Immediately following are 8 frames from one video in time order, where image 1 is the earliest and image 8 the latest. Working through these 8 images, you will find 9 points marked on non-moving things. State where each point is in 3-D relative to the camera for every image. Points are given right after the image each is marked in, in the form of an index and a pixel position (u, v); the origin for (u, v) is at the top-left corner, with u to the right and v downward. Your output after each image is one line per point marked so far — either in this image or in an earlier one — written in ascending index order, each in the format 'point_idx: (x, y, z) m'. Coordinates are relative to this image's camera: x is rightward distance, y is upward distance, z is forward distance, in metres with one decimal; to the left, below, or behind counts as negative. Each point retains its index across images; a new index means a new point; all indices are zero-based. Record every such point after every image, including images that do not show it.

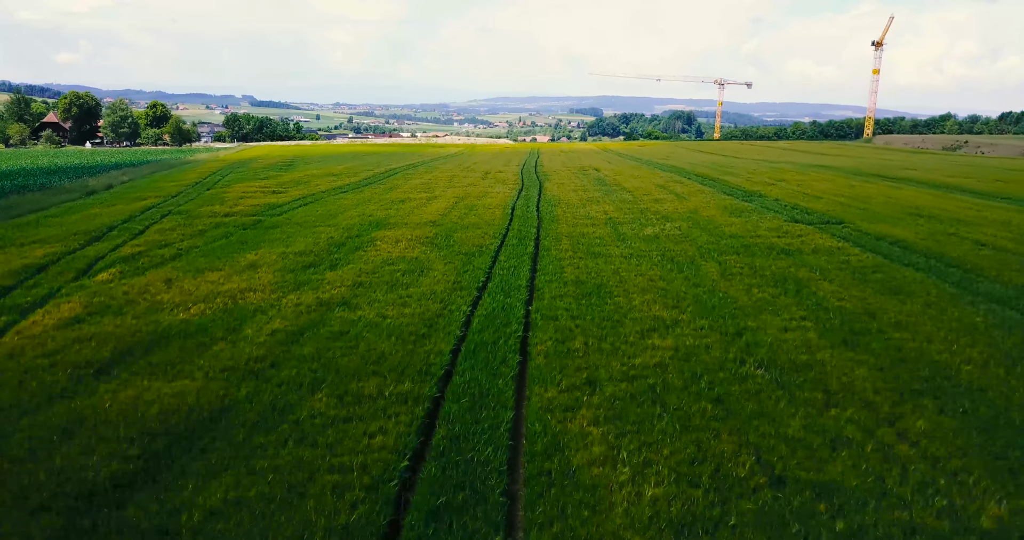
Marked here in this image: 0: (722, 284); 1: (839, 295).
0: (+3.5, -0.2, +11.6) m
1: (+5.0, -0.4, +10.7) m
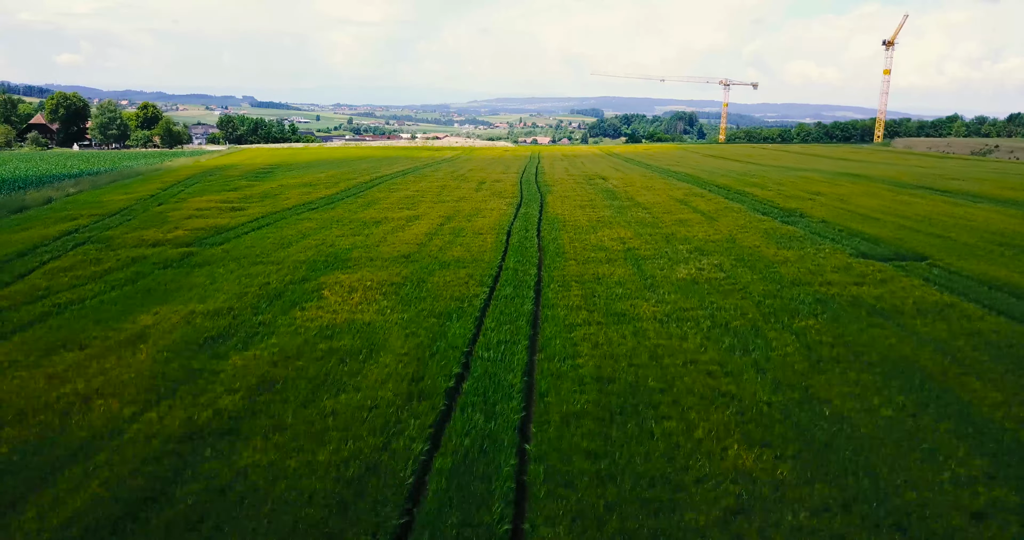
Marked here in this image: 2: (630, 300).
0: (+3.4, -1.2, +7.7) m
1: (+4.9, -1.4, +6.8) m
2: (+1.9, -0.5, +11.1) m
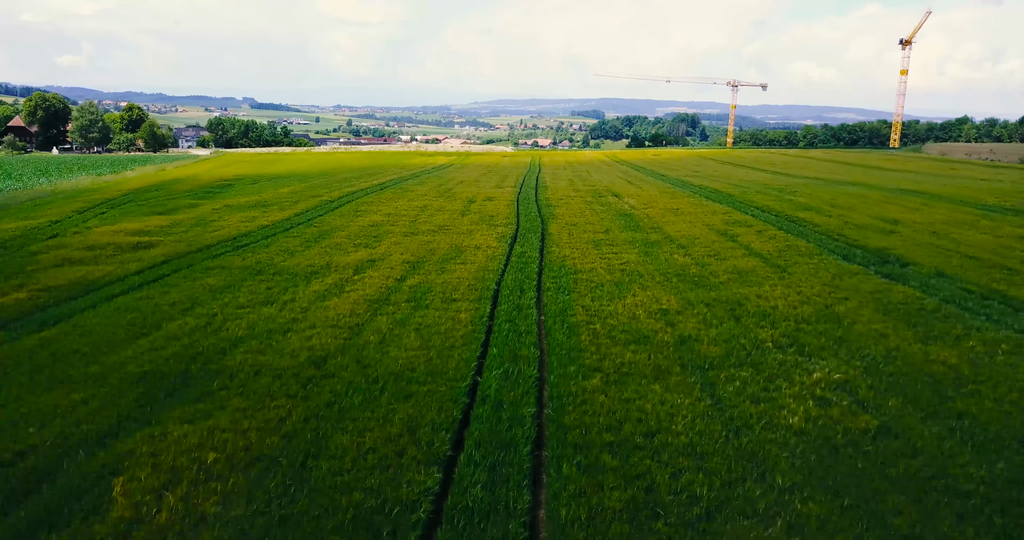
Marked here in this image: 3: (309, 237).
0: (+3.1, -2.7, +1.9) m
1: (+4.6, -2.8, +1.0) m
2: (+1.7, -2.0, +5.3) m
3: (-5.8, +0.9, +19.8) m
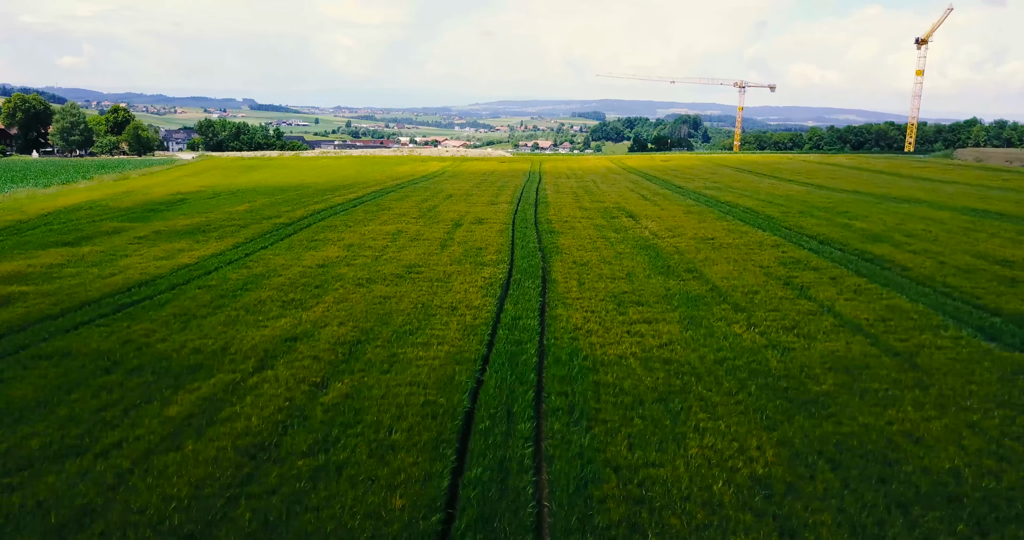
0: (+2.9, -3.9, -3.2) m
1: (+4.4, -4.1, -4.1) m
2: (+1.5, -3.2, +0.2) m
3: (-6.0, -0.4, +14.7) m
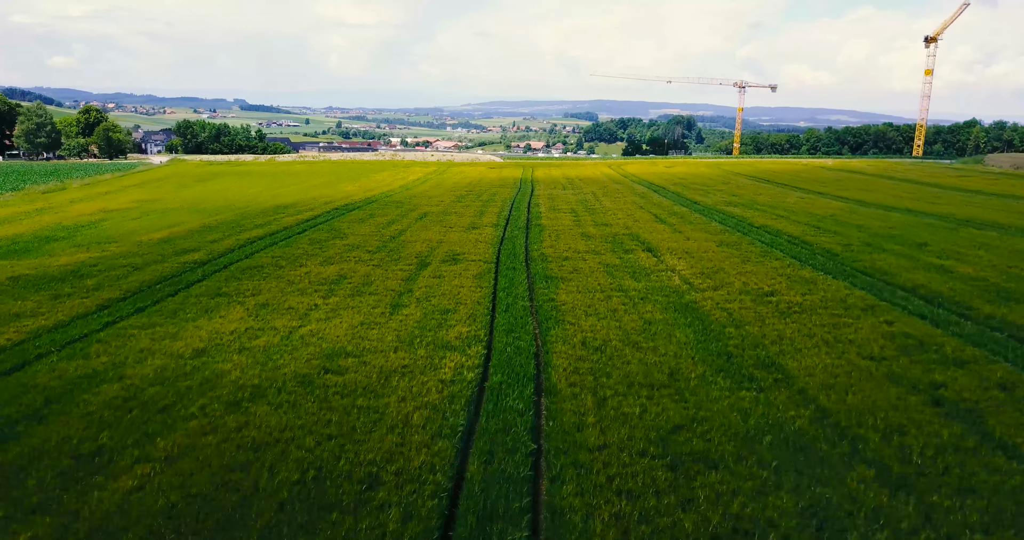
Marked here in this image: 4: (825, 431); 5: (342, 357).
0: (+2.8, -5.3, -9.0) m
1: (+4.3, -5.5, -9.9) m
2: (+1.3, -4.6, -5.6) m
3: (-6.3, -1.8, +8.8) m
4: (+3.7, -1.9, +8.2) m
5: (-2.6, -1.3, +10.9) m
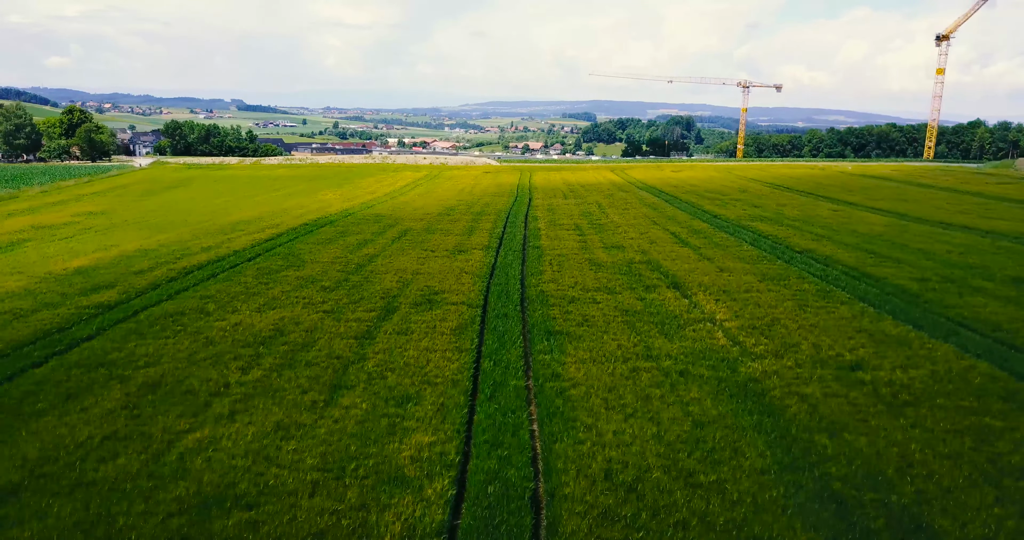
0: (+2.7, -6.3, -13.0) m
1: (+4.2, -6.5, -13.9) m
2: (+1.2, -5.6, -9.6) m
3: (-6.5, -2.8, +4.8) m
4: (+3.5, -2.8, +4.1) m
5: (-2.8, -2.3, +6.8) m
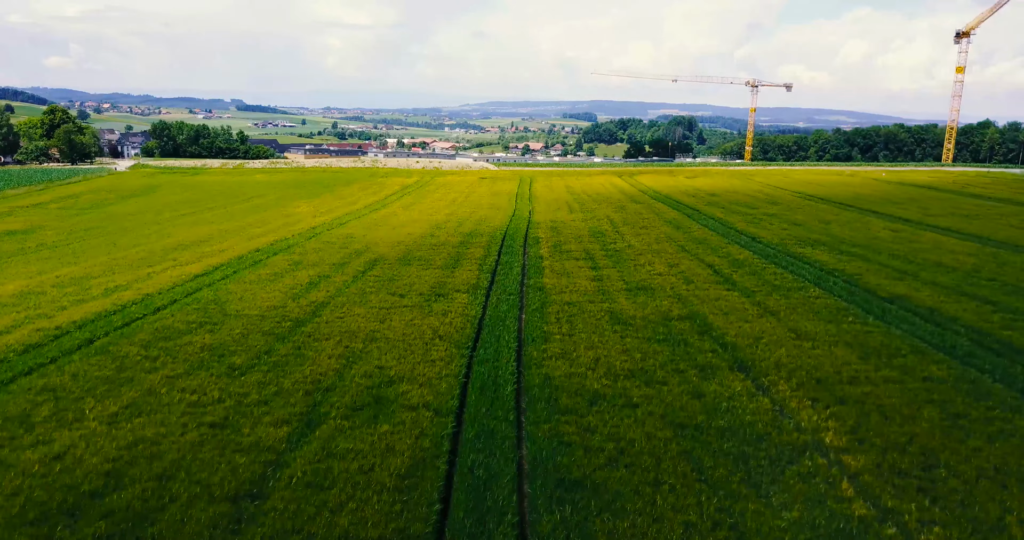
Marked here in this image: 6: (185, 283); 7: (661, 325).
0: (+2.5, -7.5, -18.1) m
1: (+4.0, -7.6, -19.0) m
2: (+1.0, -6.8, -14.7) m
3: (-6.6, -3.9, -0.3) m
4: (+3.4, -4.0, -1.0) m
5: (-2.9, -3.5, +1.7) m
6: (-8.5, -0.2, +18.1) m
7: (+2.9, -1.1, +13.8) m
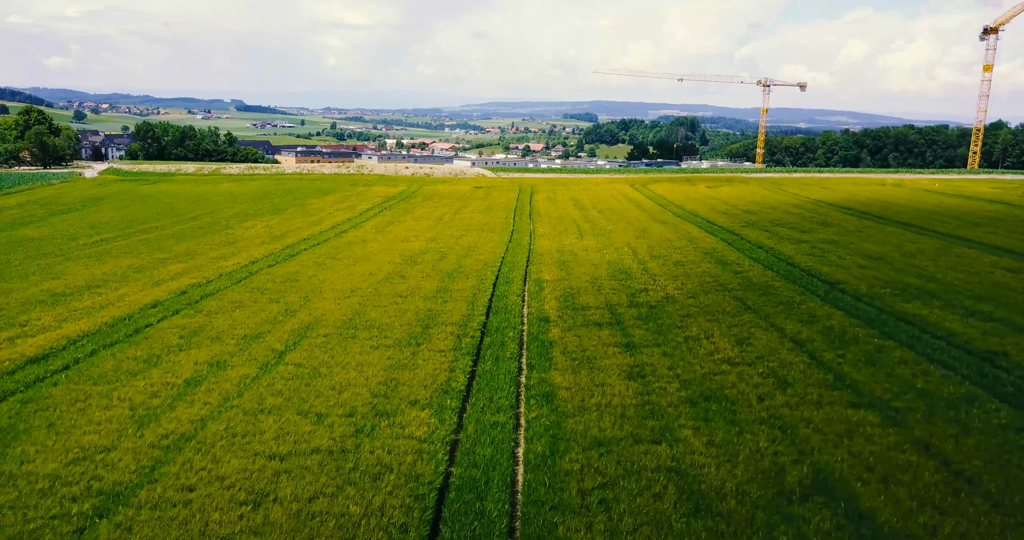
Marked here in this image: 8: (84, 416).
0: (+2.3, -9.0, -24.6) m
1: (+3.9, -9.1, -25.5) m
2: (+0.8, -8.3, -21.2) m
3: (-6.8, -5.4, -6.8) m
4: (+3.2, -5.5, -7.4) m
5: (-3.0, -5.0, -4.7) m
6: (-8.6, -1.7, +11.7) m
7: (+2.8, -2.6, +7.3) m
8: (-6.2, -2.0, +10.5) m
